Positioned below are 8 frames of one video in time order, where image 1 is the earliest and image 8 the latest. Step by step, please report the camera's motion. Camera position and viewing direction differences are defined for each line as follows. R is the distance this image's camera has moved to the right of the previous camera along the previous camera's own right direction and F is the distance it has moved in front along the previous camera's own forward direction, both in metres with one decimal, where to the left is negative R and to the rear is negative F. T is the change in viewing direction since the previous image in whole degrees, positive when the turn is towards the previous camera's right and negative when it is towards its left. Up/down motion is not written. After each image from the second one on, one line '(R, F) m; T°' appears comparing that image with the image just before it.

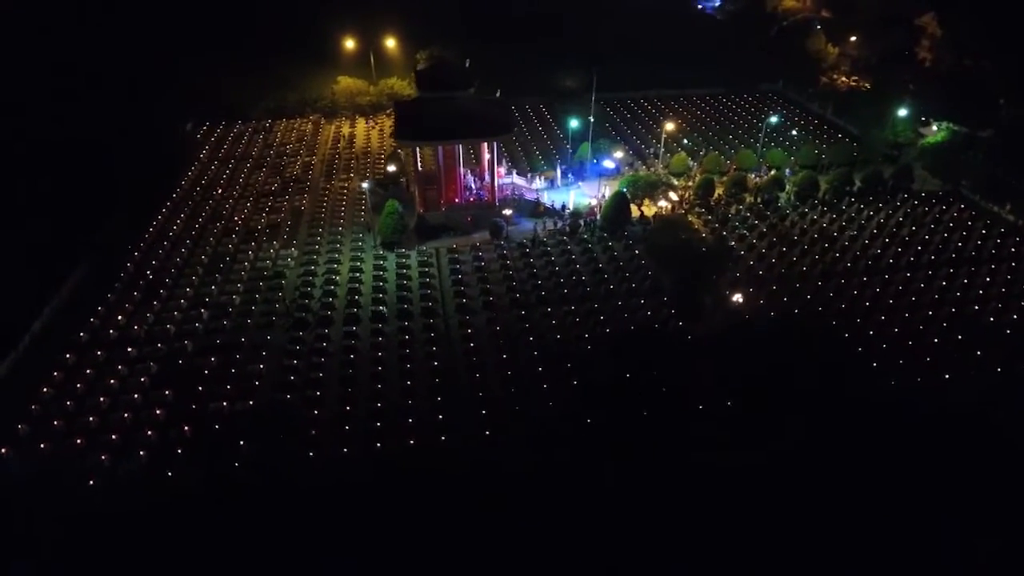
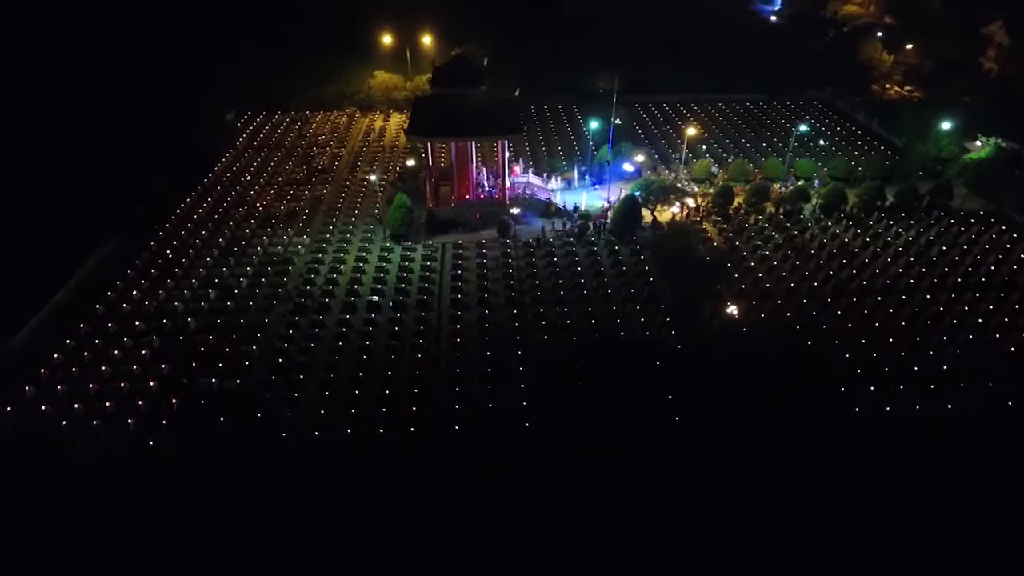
(+1.6, 0.0) m; -5°
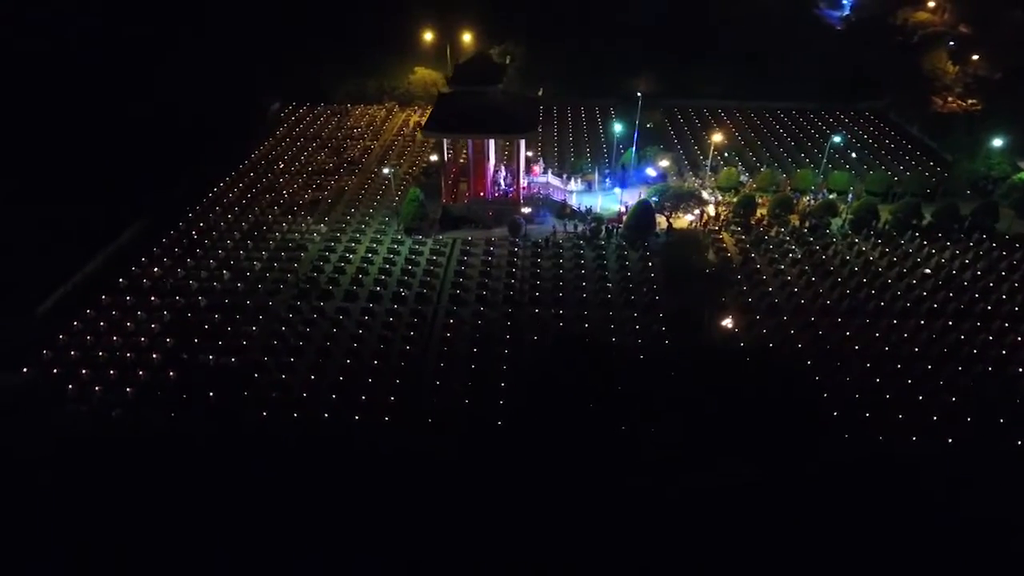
(+1.6, 0.0) m; -6°
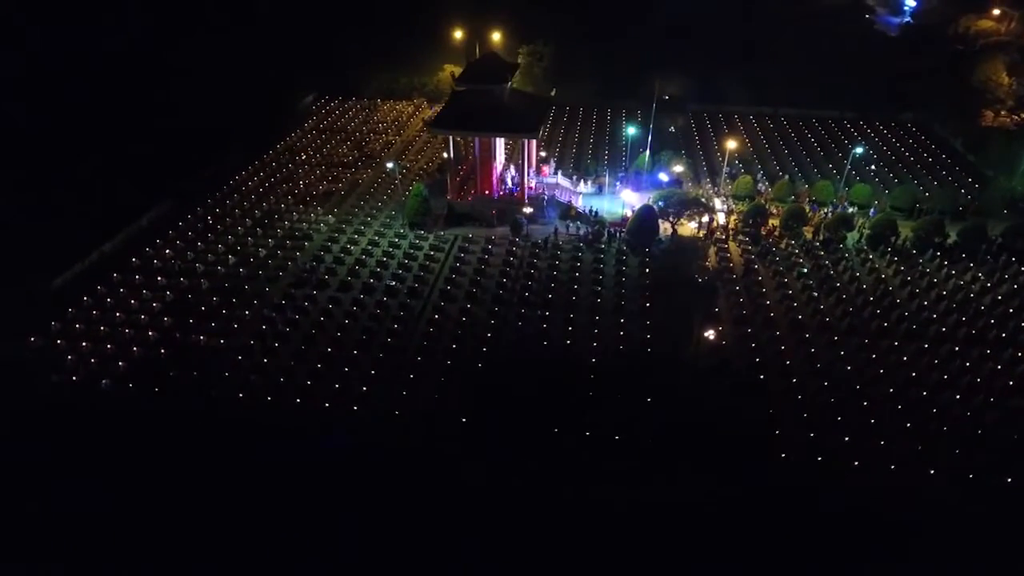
(+1.6, +0.1) m; -5°
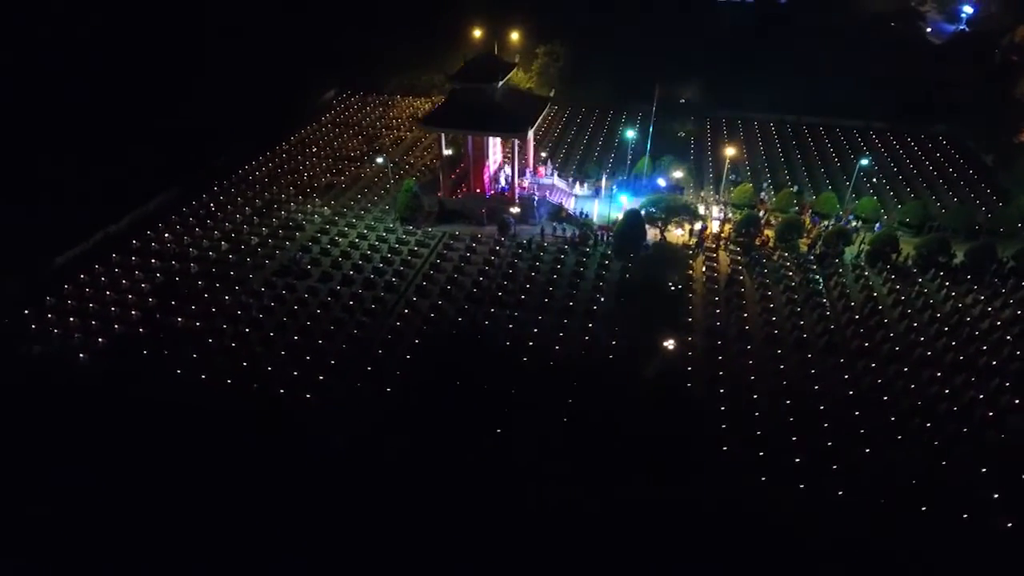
(+1.9, +0.1) m; -5°
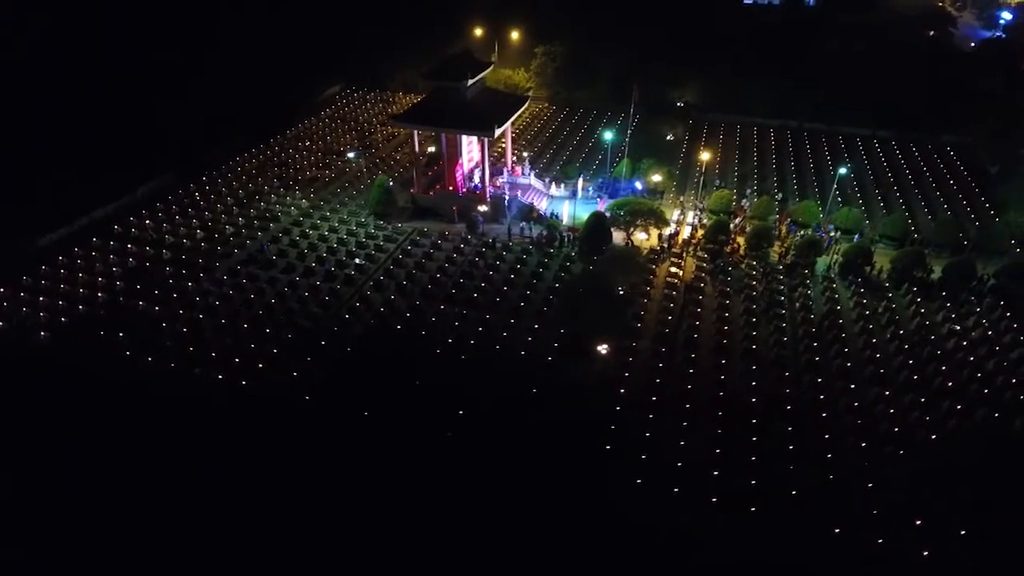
(+2.1, +0.1) m; -4°
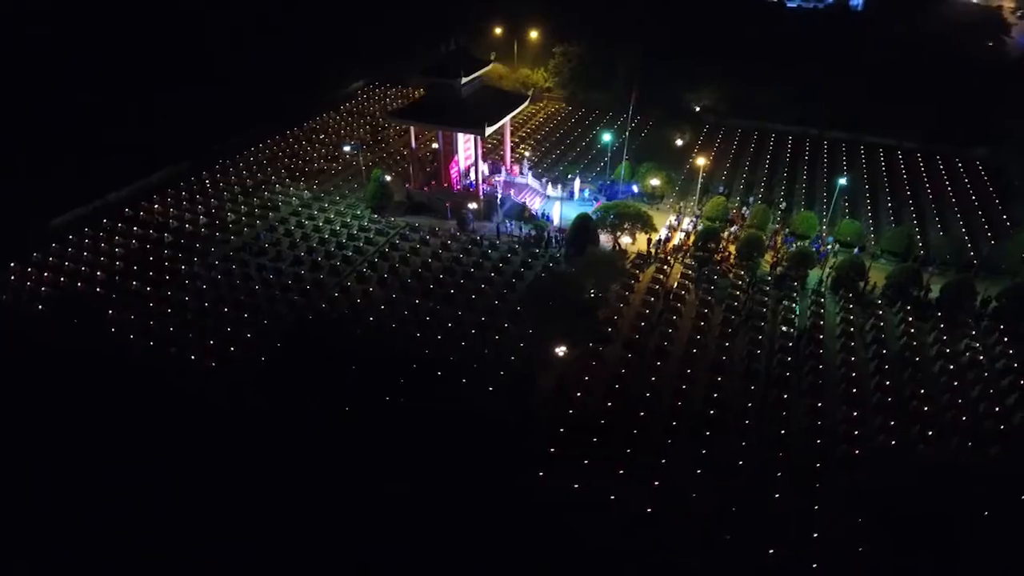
(+1.8, +0.1) m; -5°
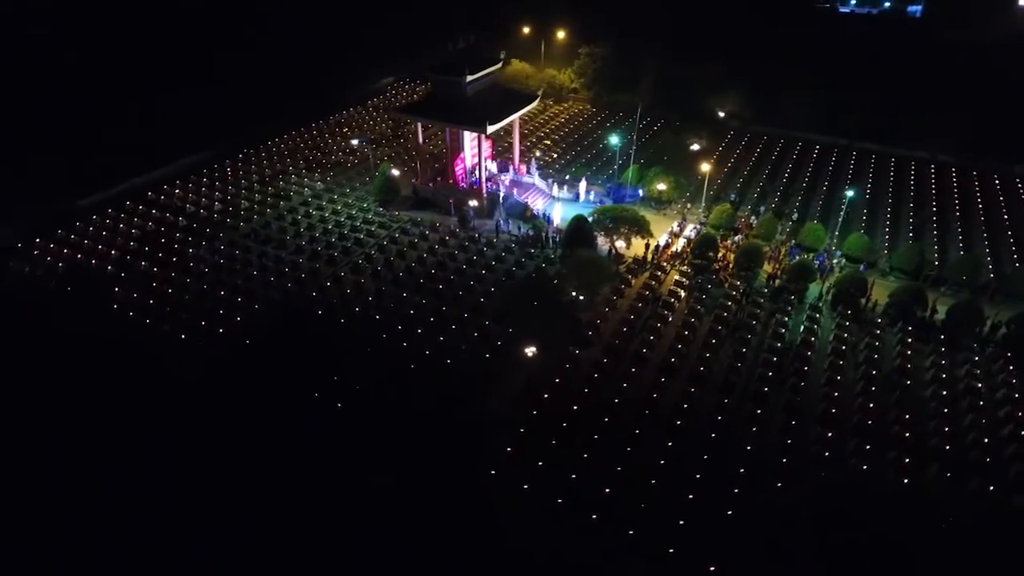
(+1.5, +0.1) m; -5°
